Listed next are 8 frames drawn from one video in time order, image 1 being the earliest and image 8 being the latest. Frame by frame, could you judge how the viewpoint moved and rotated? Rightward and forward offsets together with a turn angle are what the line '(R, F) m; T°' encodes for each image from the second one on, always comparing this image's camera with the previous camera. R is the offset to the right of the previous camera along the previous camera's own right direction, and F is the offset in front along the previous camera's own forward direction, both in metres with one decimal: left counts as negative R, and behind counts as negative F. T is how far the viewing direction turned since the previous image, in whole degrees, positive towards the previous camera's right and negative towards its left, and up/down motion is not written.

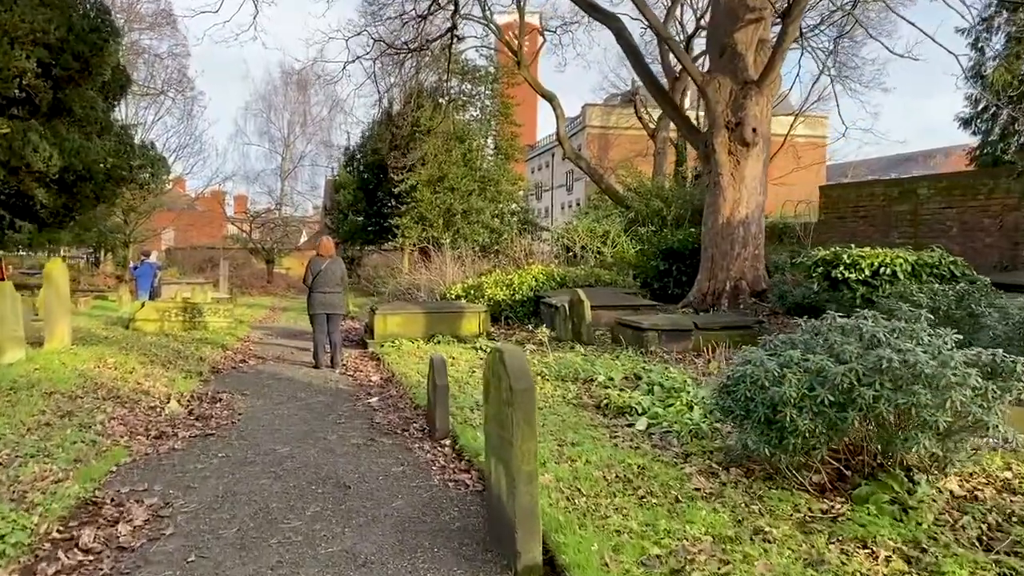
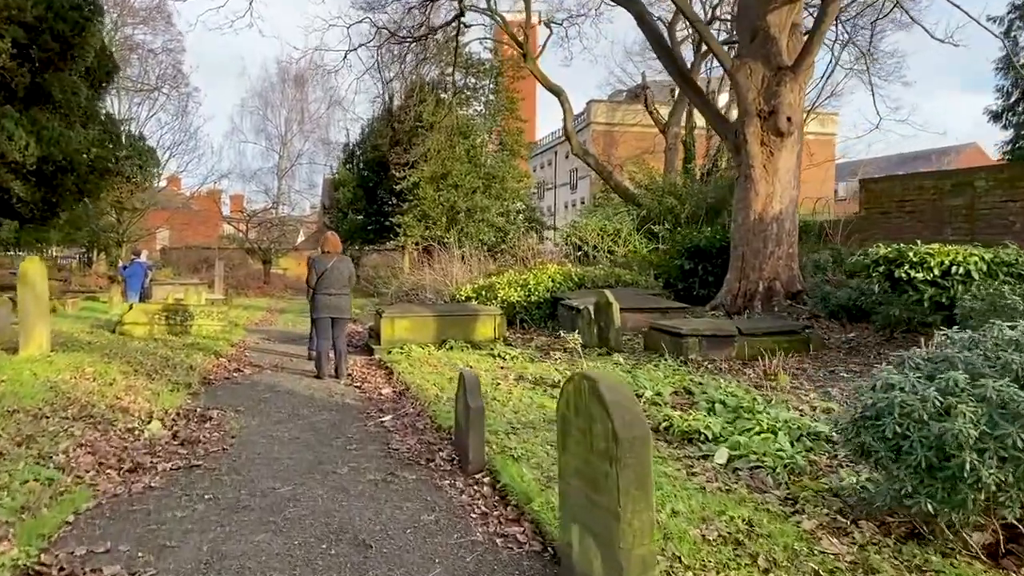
(-0.3, +0.9) m; 0°
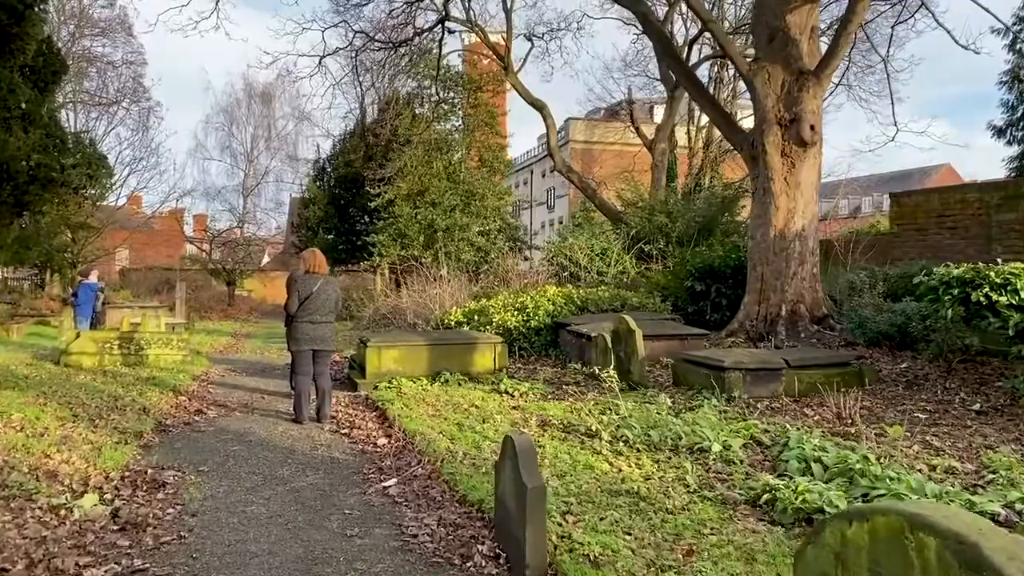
(-0.4, +1.2) m; +2°
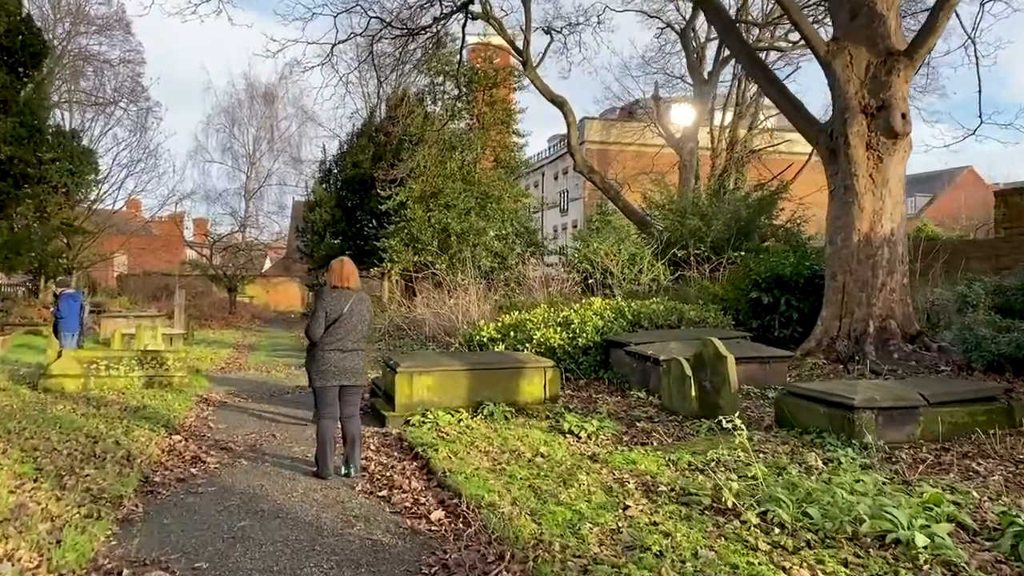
(-0.5, +1.5) m; 0°
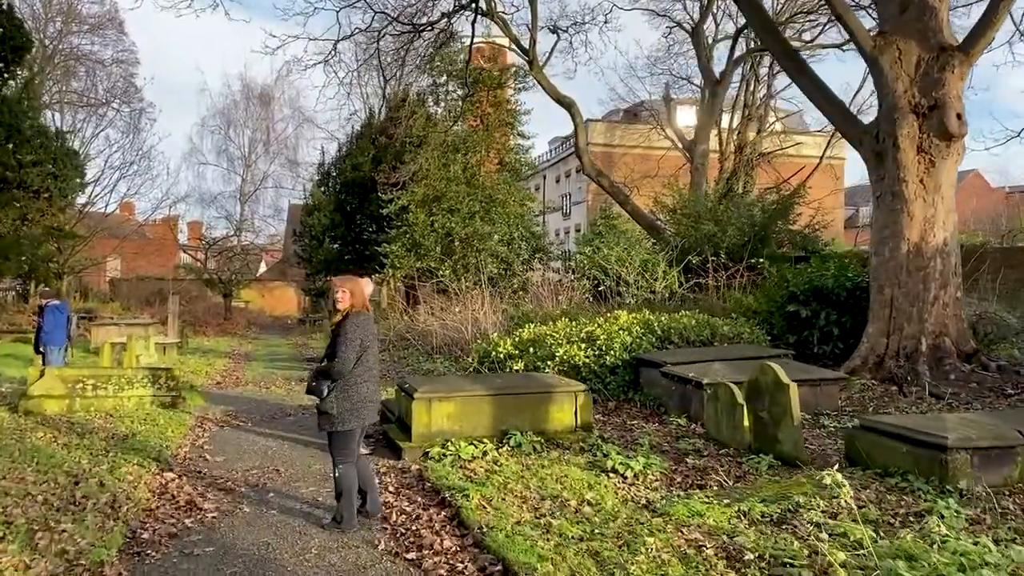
(-0.3, +0.8) m; 0°
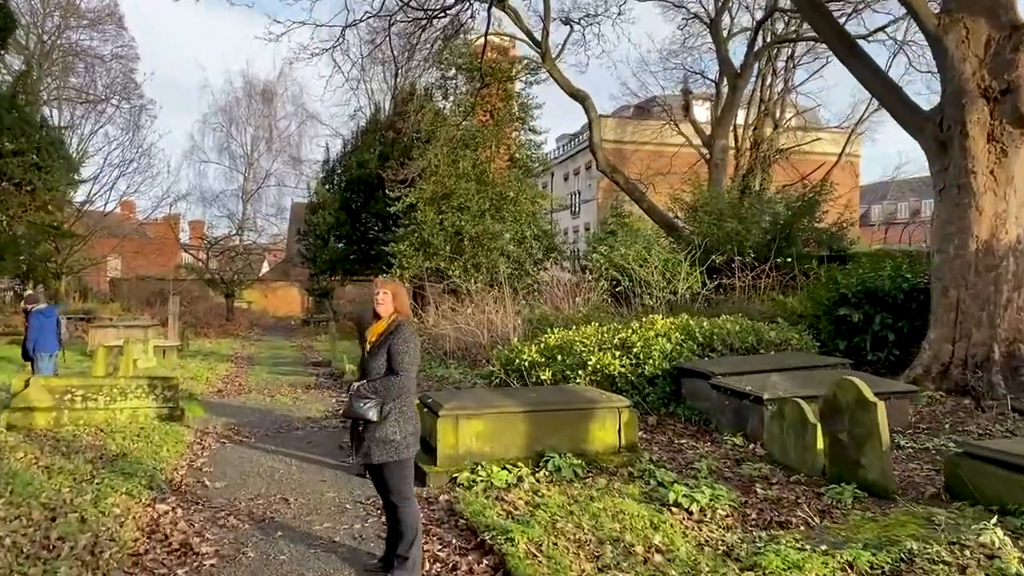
(-0.3, +0.8) m; 0°
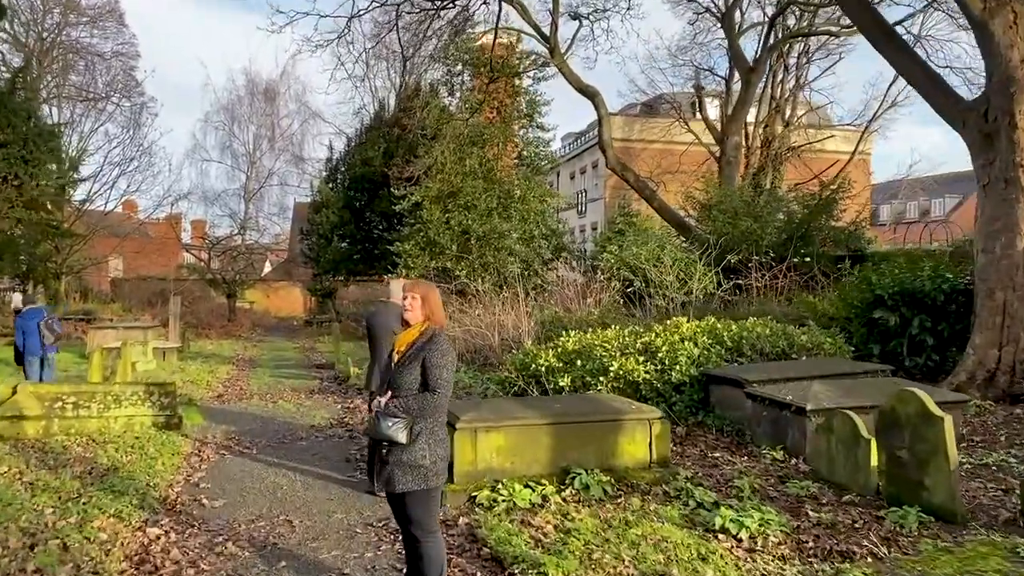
(-0.2, +0.5) m; 0°
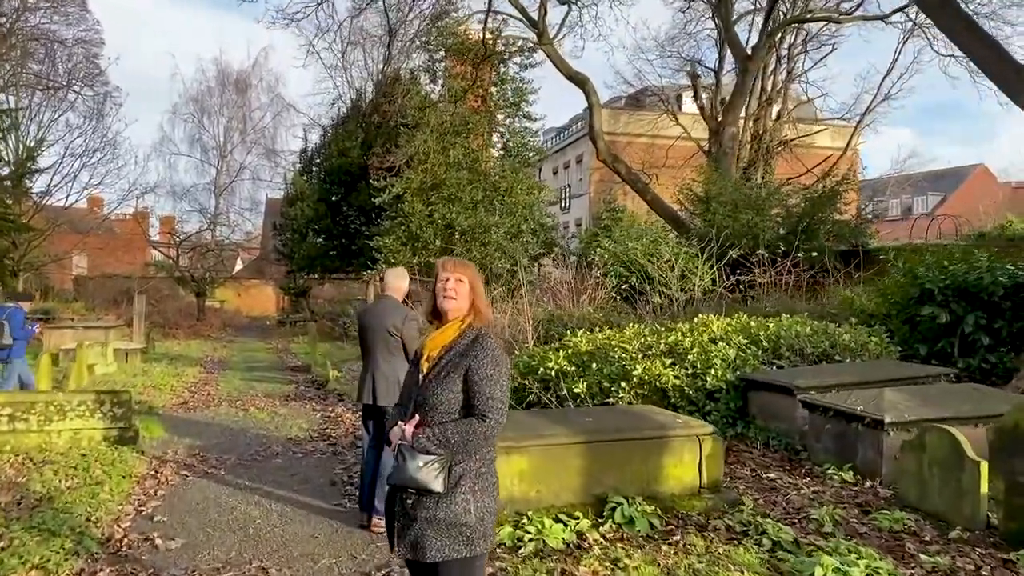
(-0.3, +1.1) m; +2°
